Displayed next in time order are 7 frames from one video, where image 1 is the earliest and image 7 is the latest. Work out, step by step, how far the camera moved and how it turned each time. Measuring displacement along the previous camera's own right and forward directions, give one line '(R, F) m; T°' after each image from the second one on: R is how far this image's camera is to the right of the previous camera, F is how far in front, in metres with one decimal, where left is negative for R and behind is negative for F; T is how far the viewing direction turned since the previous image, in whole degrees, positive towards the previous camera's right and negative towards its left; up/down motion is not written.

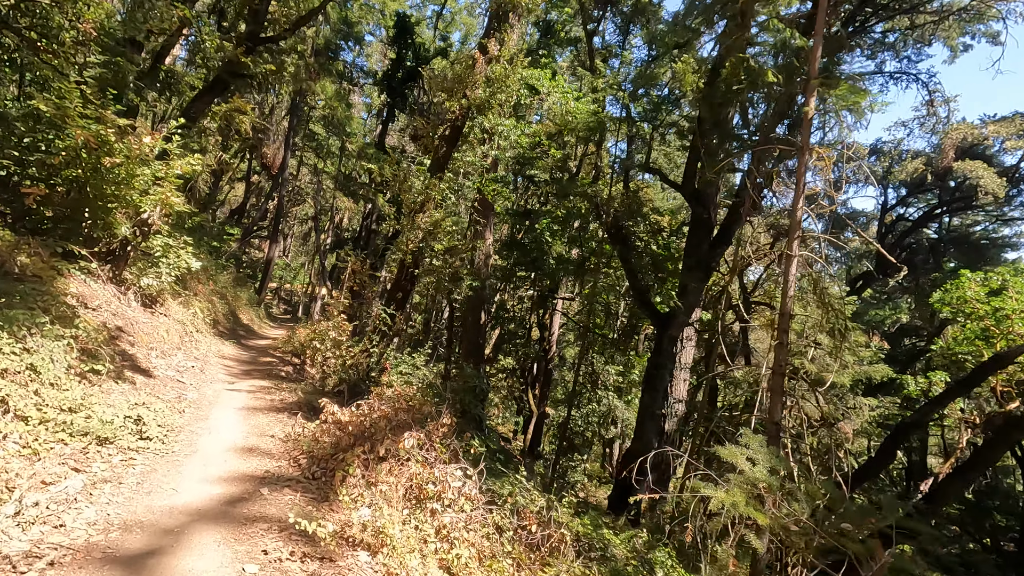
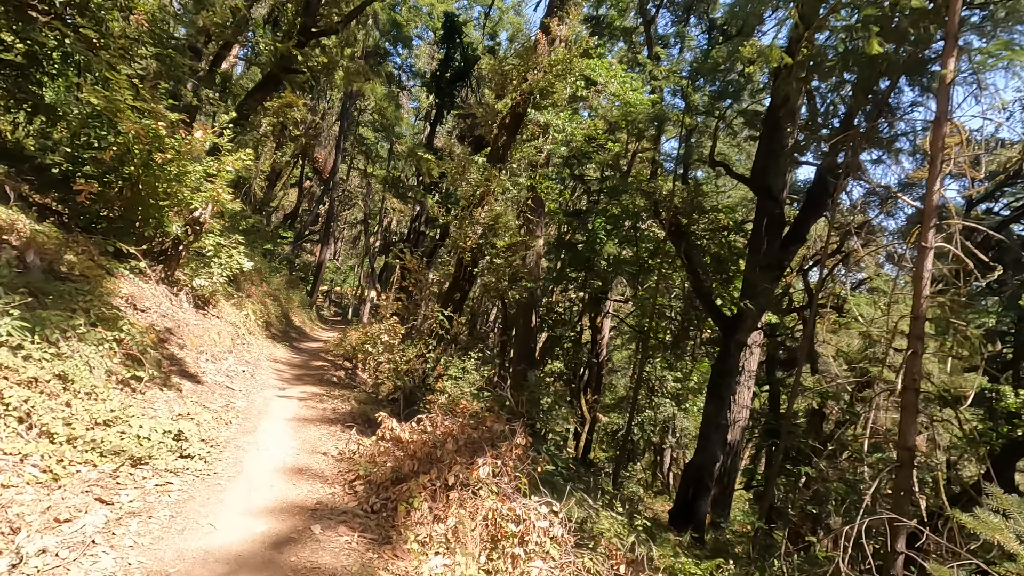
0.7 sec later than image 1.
(-0.2, +0.5) m; -5°
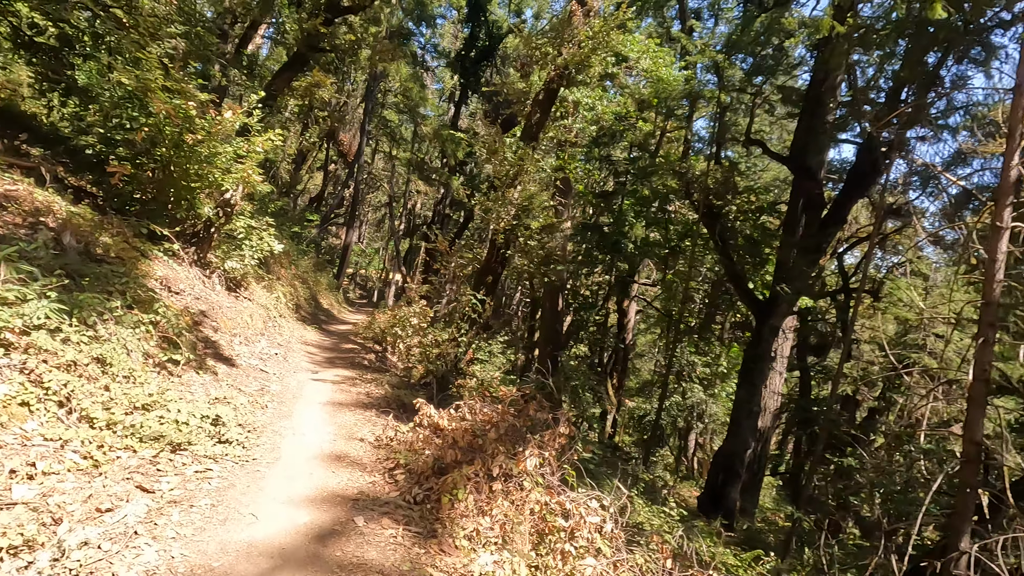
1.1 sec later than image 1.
(-0.1, +0.1) m; -2°
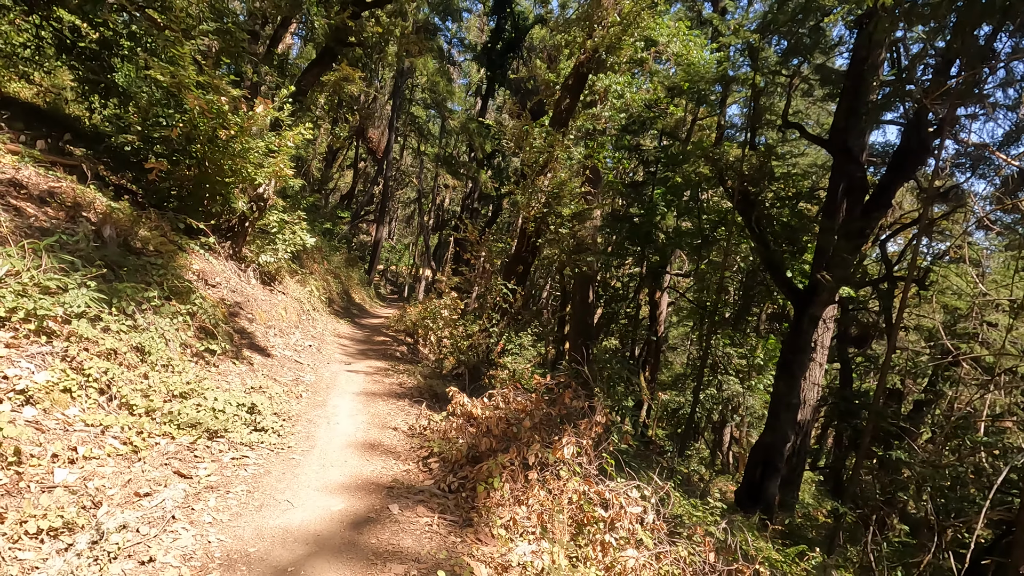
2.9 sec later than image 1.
(0.0, +0.1) m; -3°
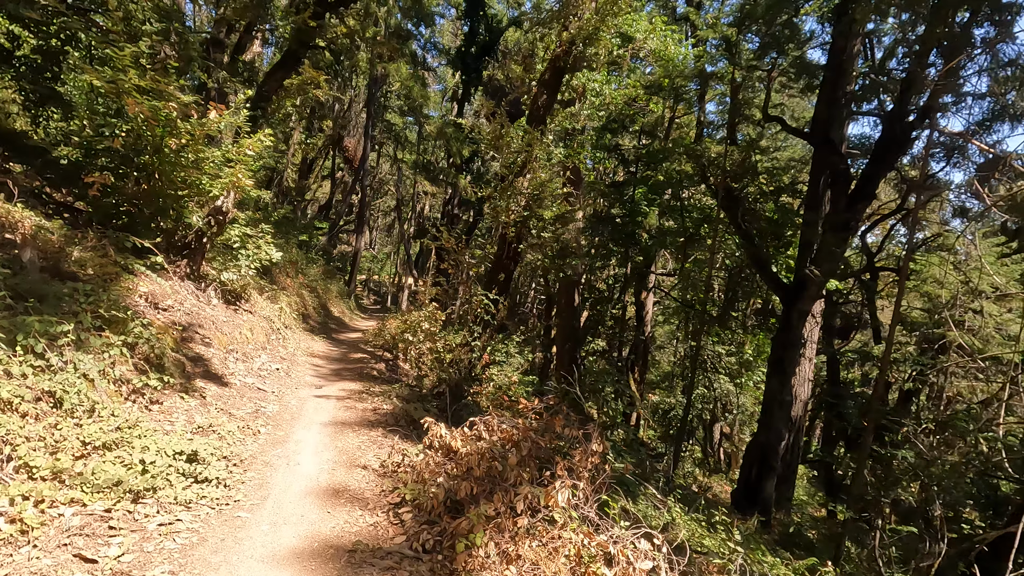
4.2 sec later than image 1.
(0.0, +0.3) m; +2°
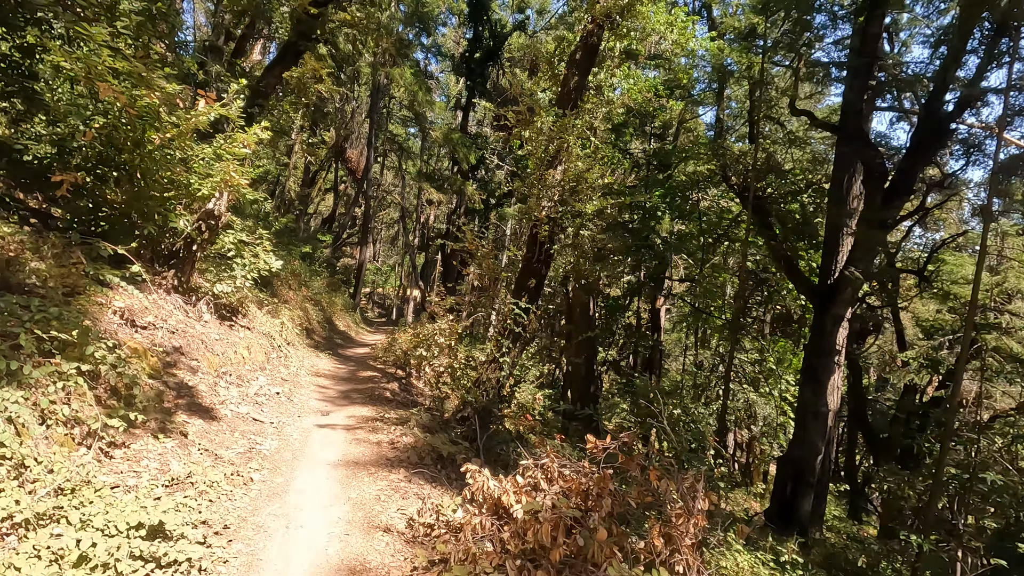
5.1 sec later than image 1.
(-0.2, +0.6) m; 0°
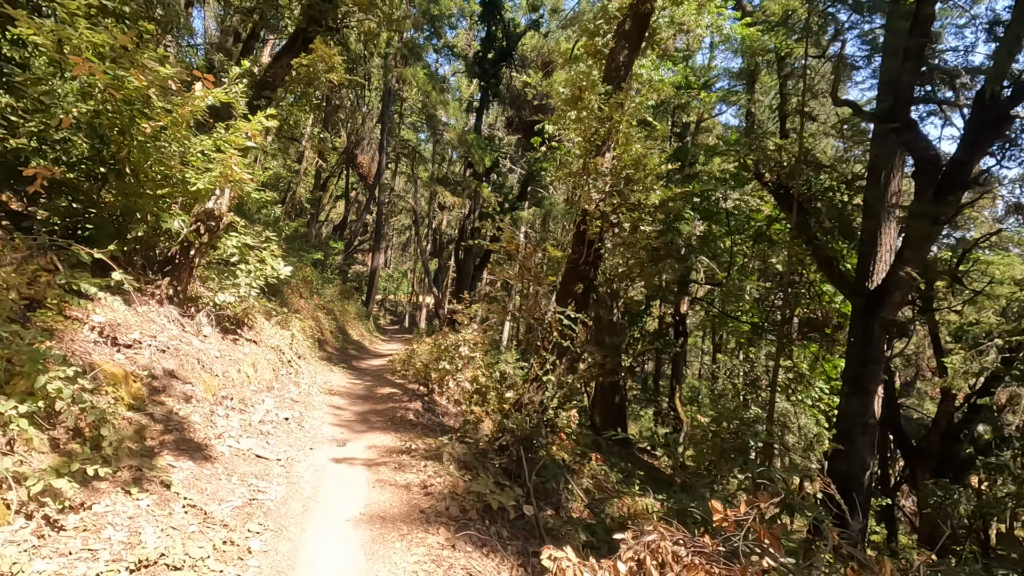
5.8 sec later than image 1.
(-0.2, +0.6) m; -1°
